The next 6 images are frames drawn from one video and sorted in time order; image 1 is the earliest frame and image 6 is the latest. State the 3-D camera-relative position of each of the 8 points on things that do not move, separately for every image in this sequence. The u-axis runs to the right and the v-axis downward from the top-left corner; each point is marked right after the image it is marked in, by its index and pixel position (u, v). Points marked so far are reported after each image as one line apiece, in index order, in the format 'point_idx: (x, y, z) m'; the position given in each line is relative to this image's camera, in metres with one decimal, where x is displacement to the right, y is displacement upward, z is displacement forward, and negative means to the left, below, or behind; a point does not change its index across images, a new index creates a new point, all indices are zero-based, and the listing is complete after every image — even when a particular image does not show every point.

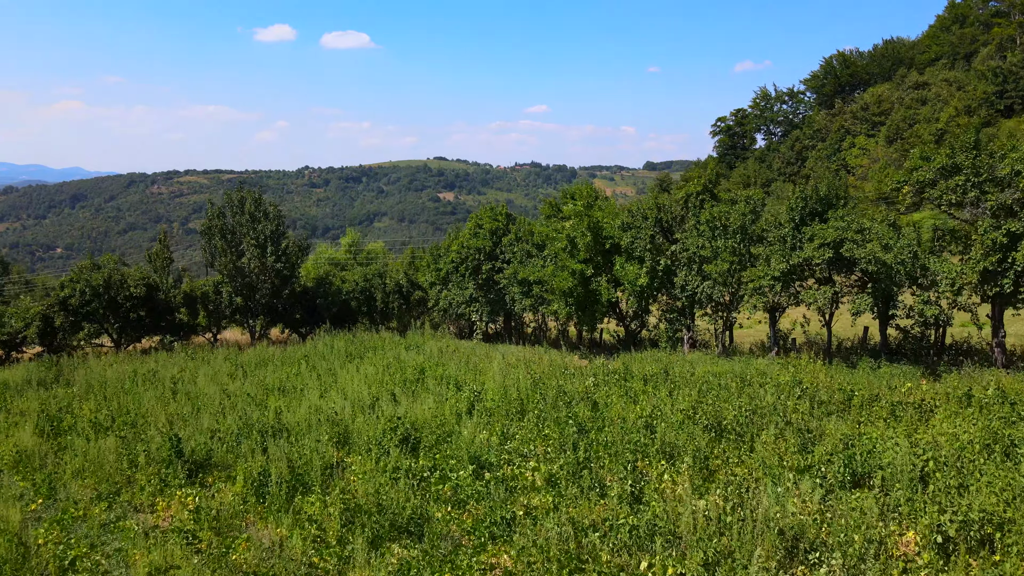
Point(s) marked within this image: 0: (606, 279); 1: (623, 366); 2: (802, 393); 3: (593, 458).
0: (+2.2, +0.2, +18.5) m
1: (+2.2, -1.6, +16.0) m
2: (+4.1, -1.5, +11.1) m
3: (+1.0, -2.0, +9.3) m
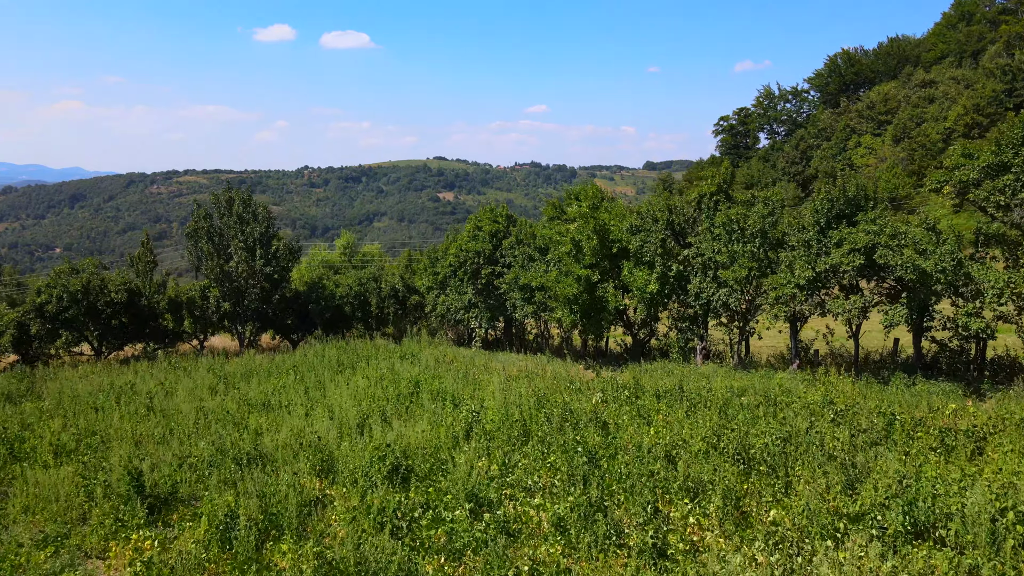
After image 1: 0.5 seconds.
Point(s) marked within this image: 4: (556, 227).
0: (+2.2, +0.1, +17.4) m
1: (+2.3, -1.8, +14.9) m
2: (+4.1, -1.6, +9.9) m
3: (+1.0, -2.1, +8.1) m
4: (+1.1, +1.4, +19.0) m
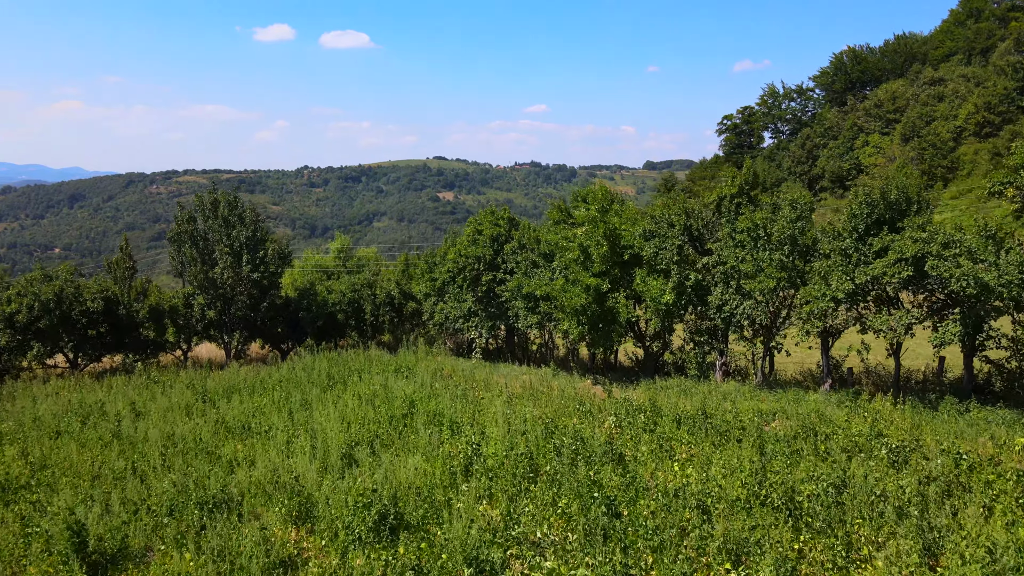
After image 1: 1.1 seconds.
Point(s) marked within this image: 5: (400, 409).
0: (+2.3, -0.1, +16.1) m
1: (+2.3, -2.0, +13.5) m
2: (+4.1, -1.8, +8.6) m
3: (+1.0, -2.3, +6.8) m
4: (+1.1, +1.2, +17.6) m
5: (-2.0, -2.1, +14.0) m
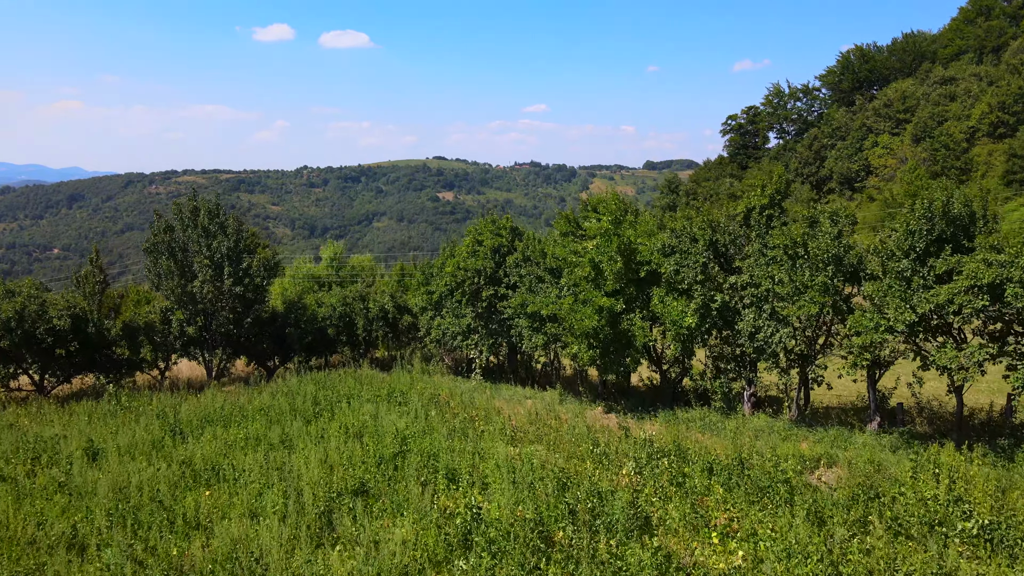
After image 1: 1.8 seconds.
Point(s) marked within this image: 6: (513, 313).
0: (+2.3, -0.5, +14.5) m
1: (+2.4, -2.3, +11.9) m
2: (+4.2, -2.2, +7.0) m
3: (+1.1, -2.7, +5.2) m
4: (+1.2, +0.9, +16.1) m
5: (-1.9, -2.5, +12.4) m
6: (0.0, -0.6, +17.7) m
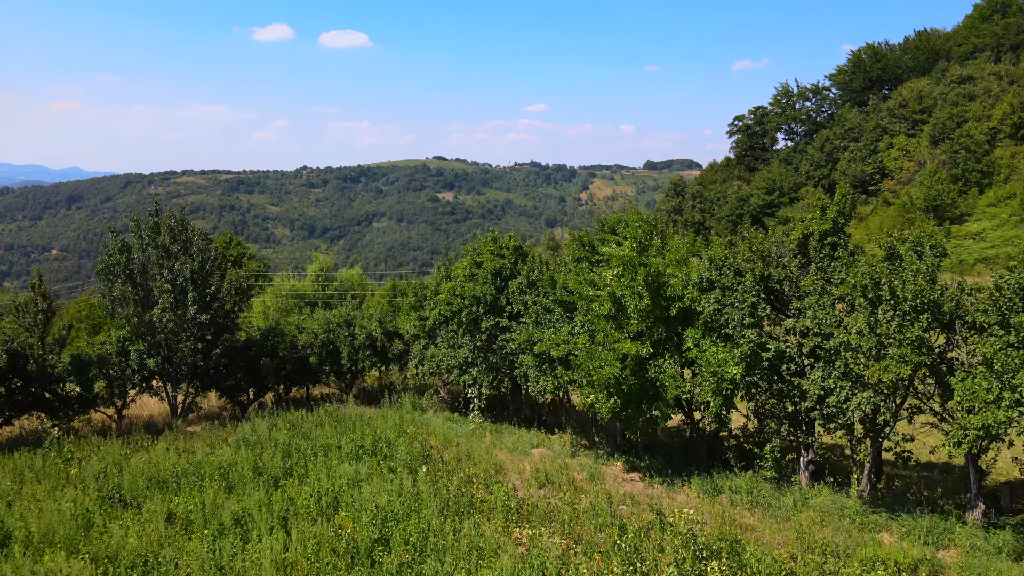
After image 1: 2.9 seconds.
0: (+2.4, -1.1, +12.0) m
1: (+2.5, -2.9, +9.5) m
2: (+4.3, -2.8, +4.6) m
3: (+1.2, -3.3, +2.8) m
4: (+1.3, +0.2, +13.6) m
5: (-1.8, -3.1, +10.0) m
6: (+0.1, -1.2, +15.2) m
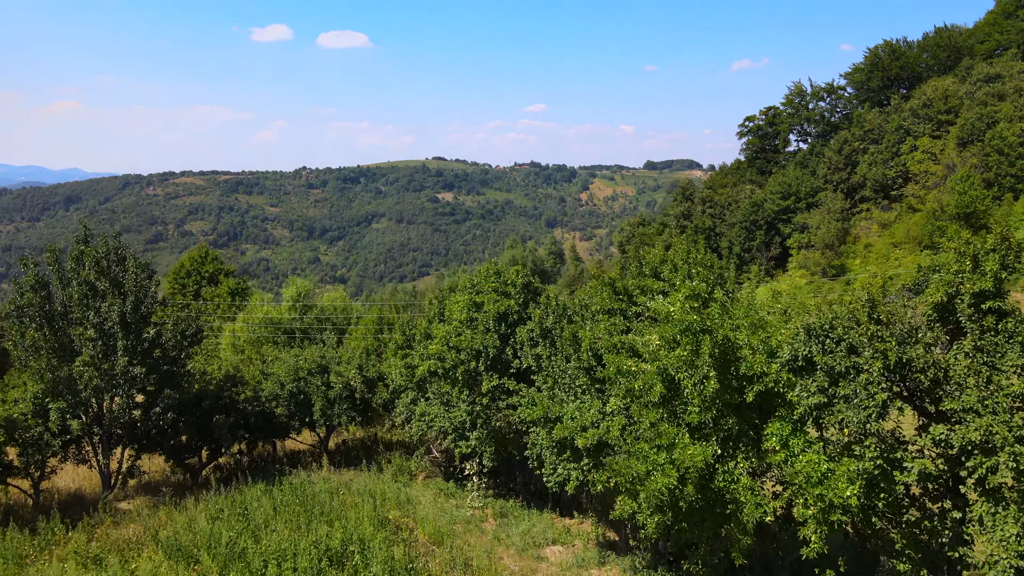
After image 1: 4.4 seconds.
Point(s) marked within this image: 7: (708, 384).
0: (+2.6, -2.0, +8.6) m
1: (+2.6, -3.8, +6.1) m
2: (+4.4, -3.6, +1.2) m
3: (+1.3, -4.2, -0.6) m
4: (+1.4, -0.6, +10.2) m
5: (-1.7, -4.0, +6.5) m
6: (+0.2, -2.0, +11.8) m
7: (+2.1, -1.0, +8.3) m
